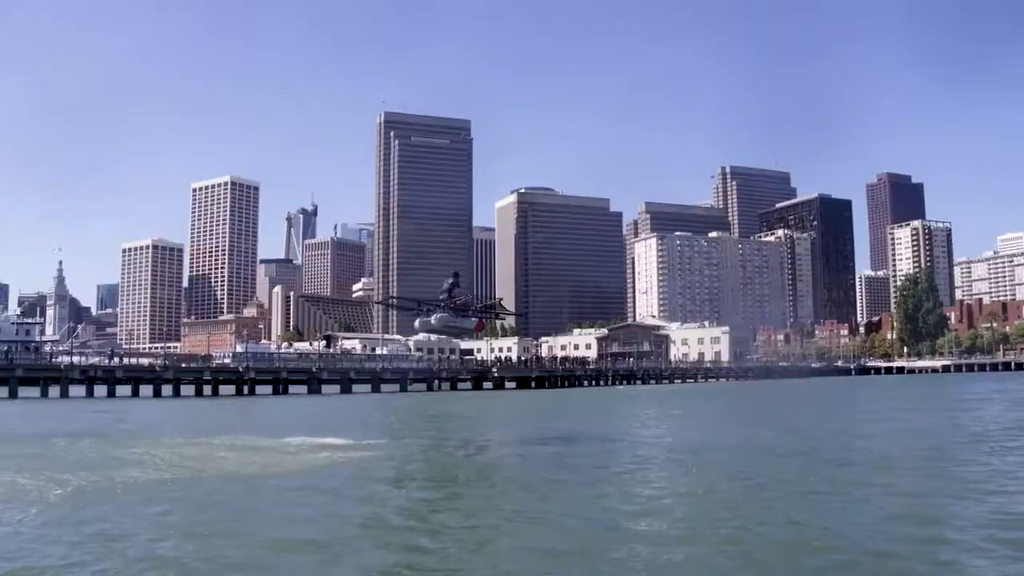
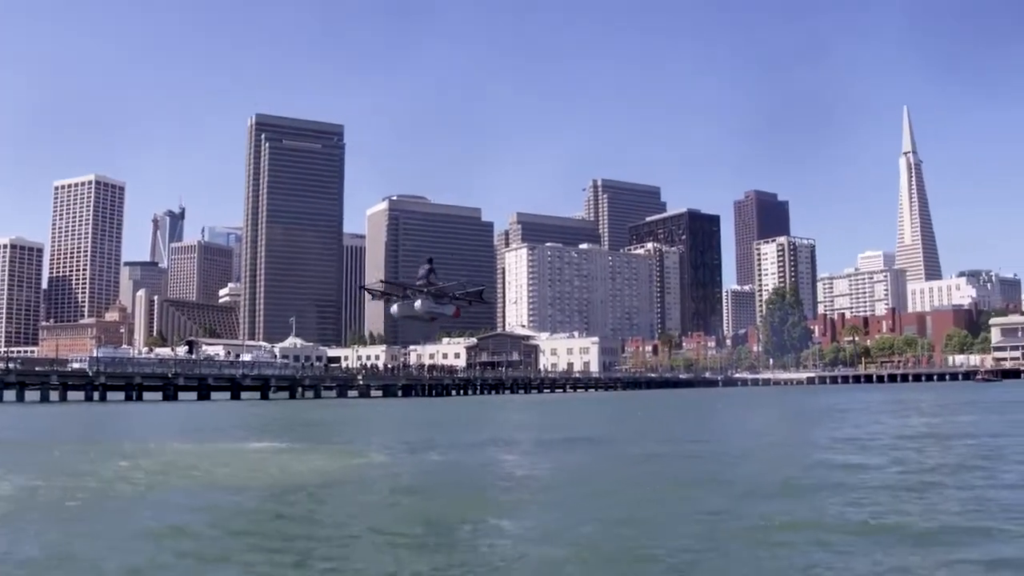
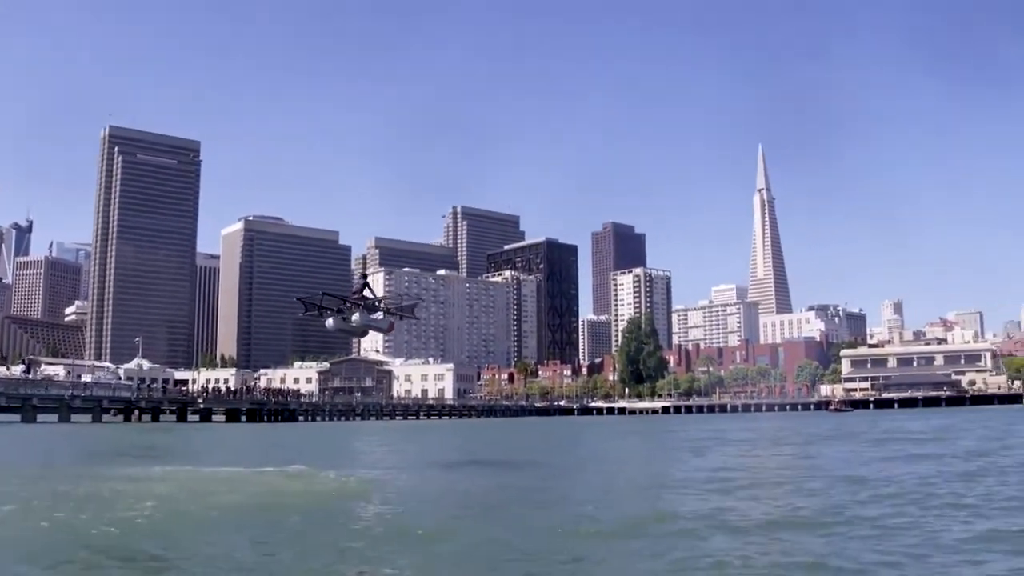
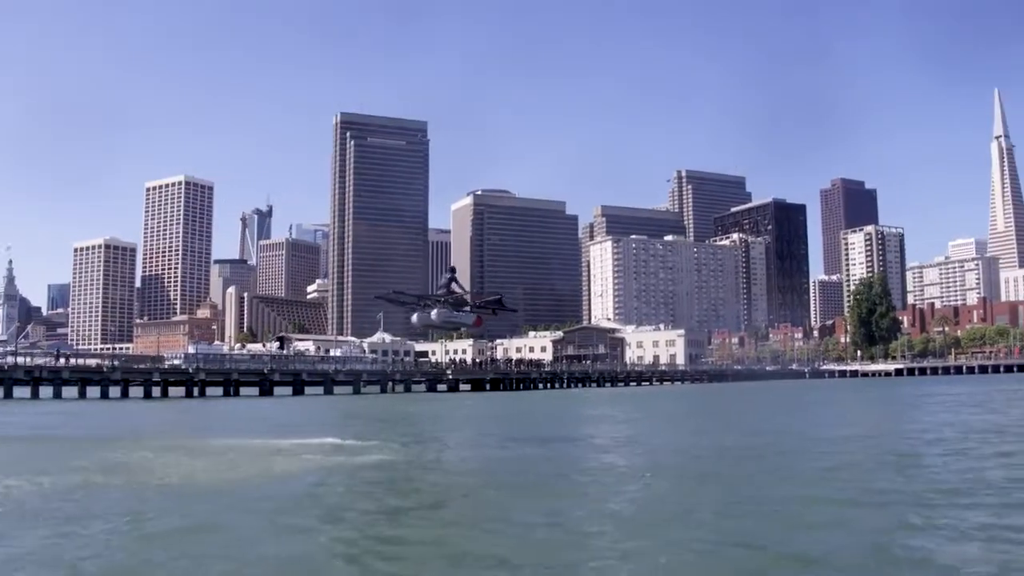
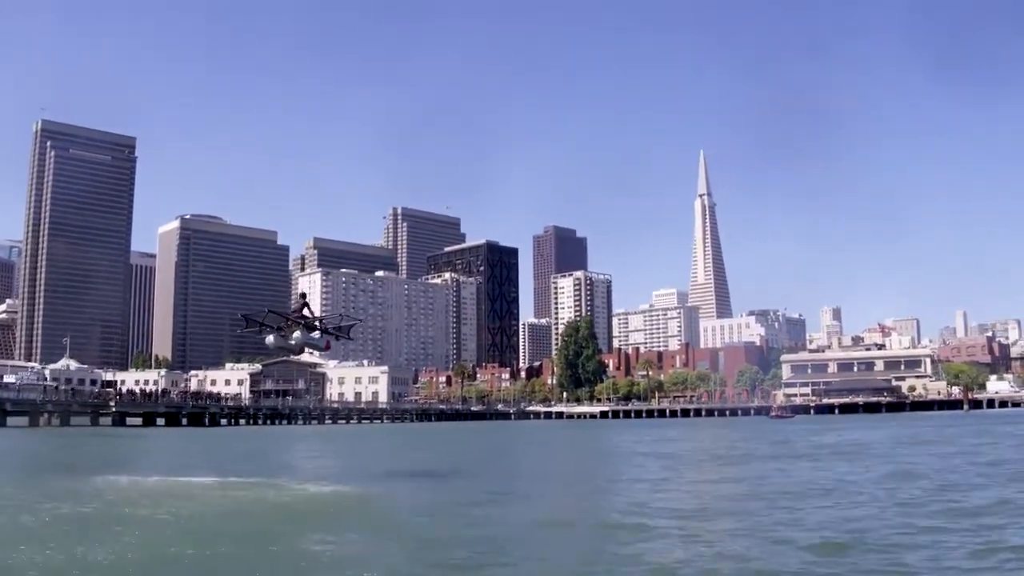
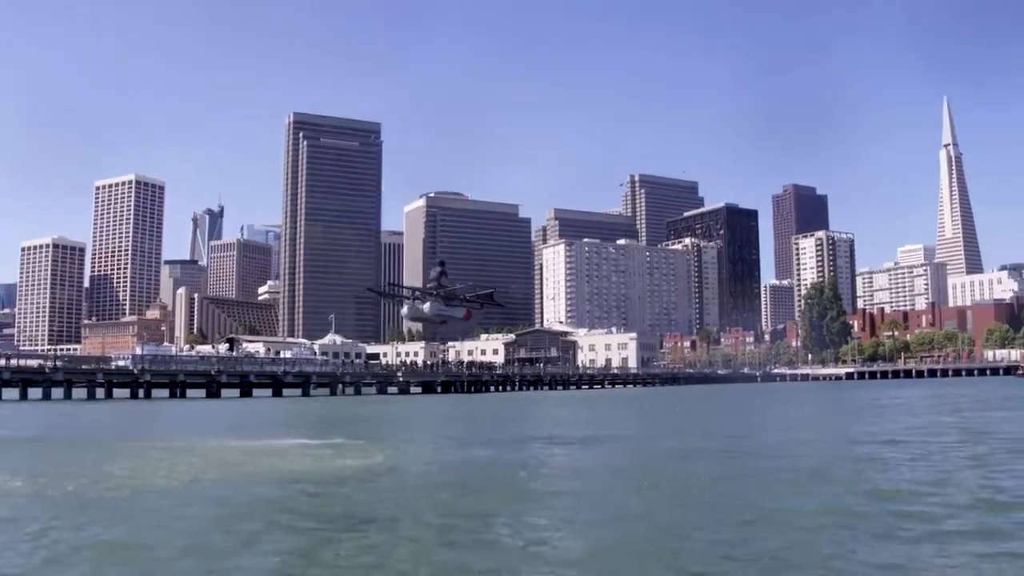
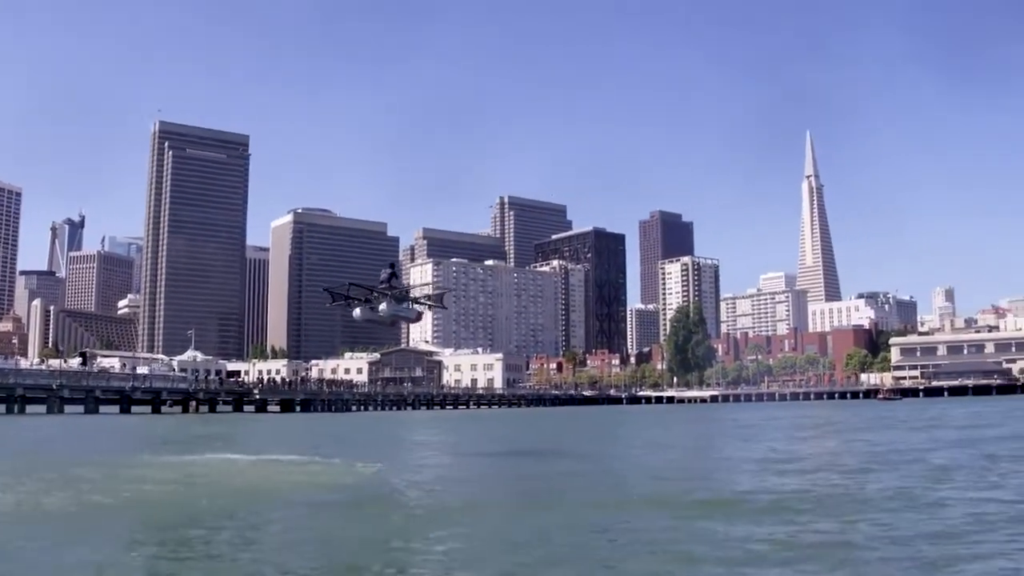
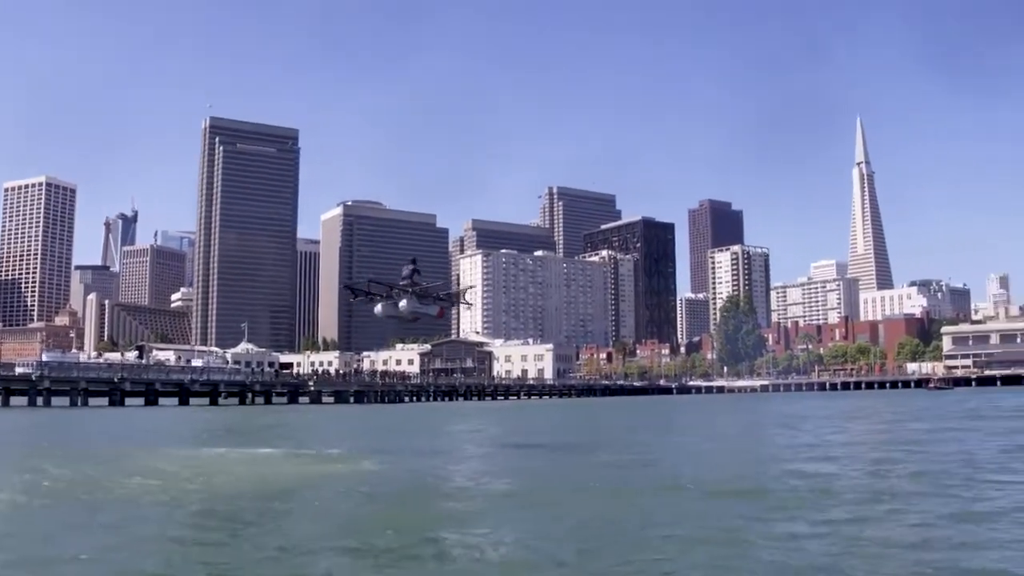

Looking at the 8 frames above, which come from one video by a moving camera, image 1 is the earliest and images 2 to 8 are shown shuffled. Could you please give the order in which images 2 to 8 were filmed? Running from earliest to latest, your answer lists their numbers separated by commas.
4, 6, 2, 8, 7, 3, 5
